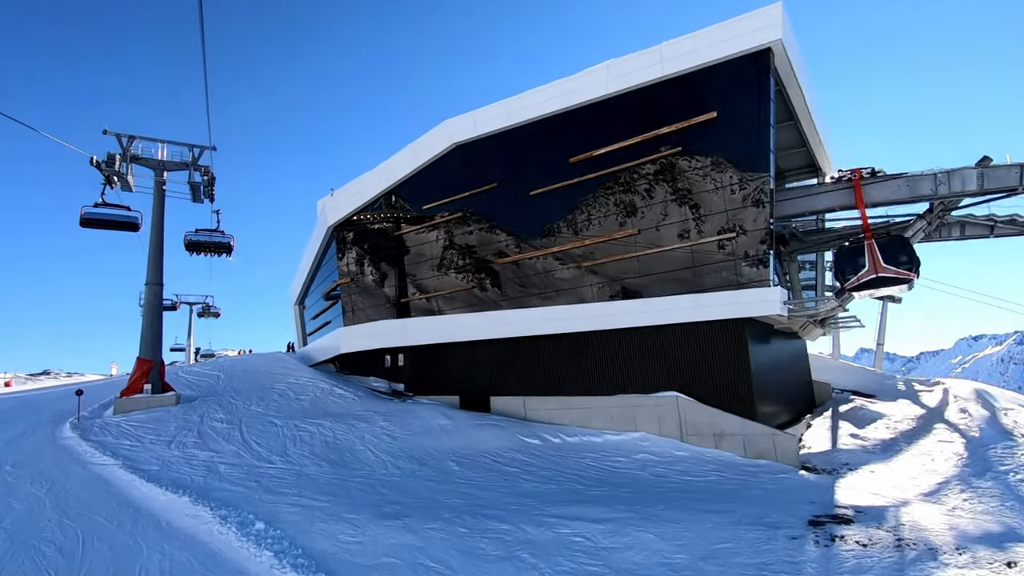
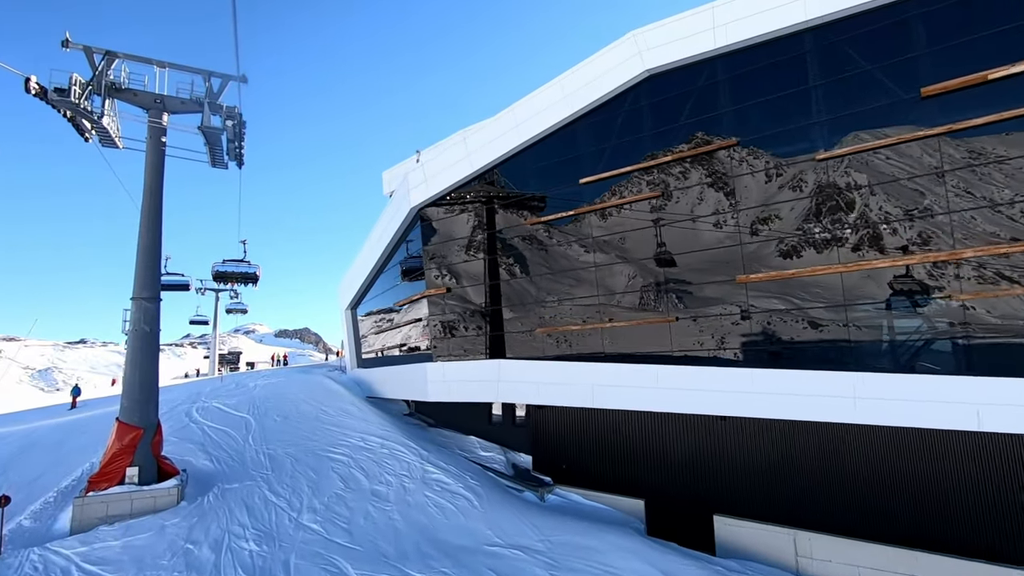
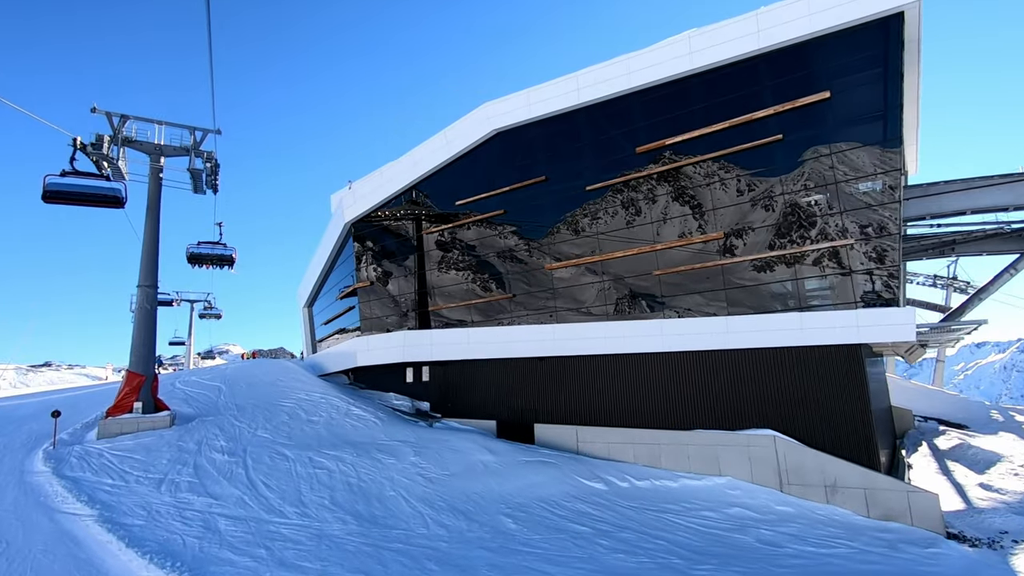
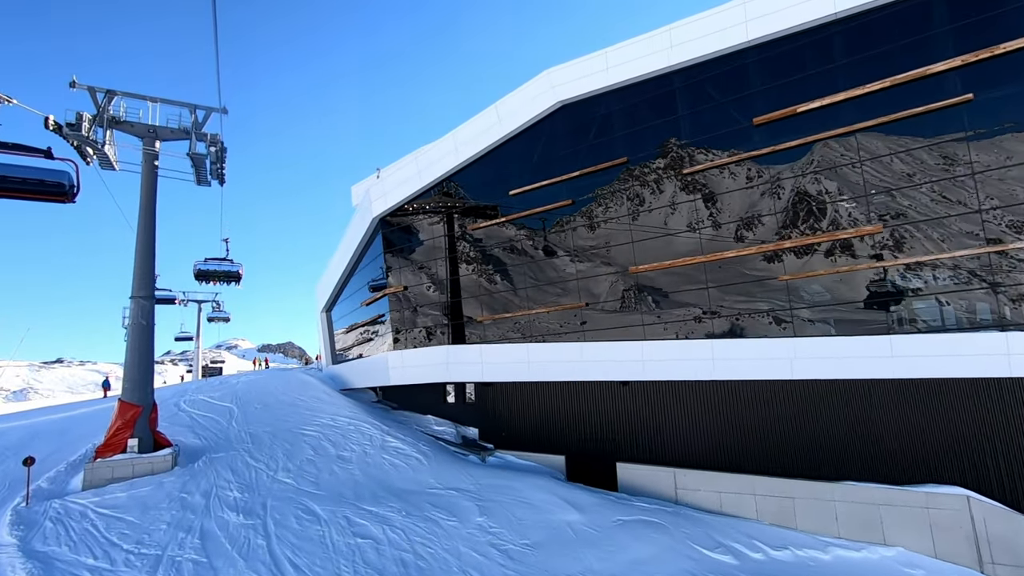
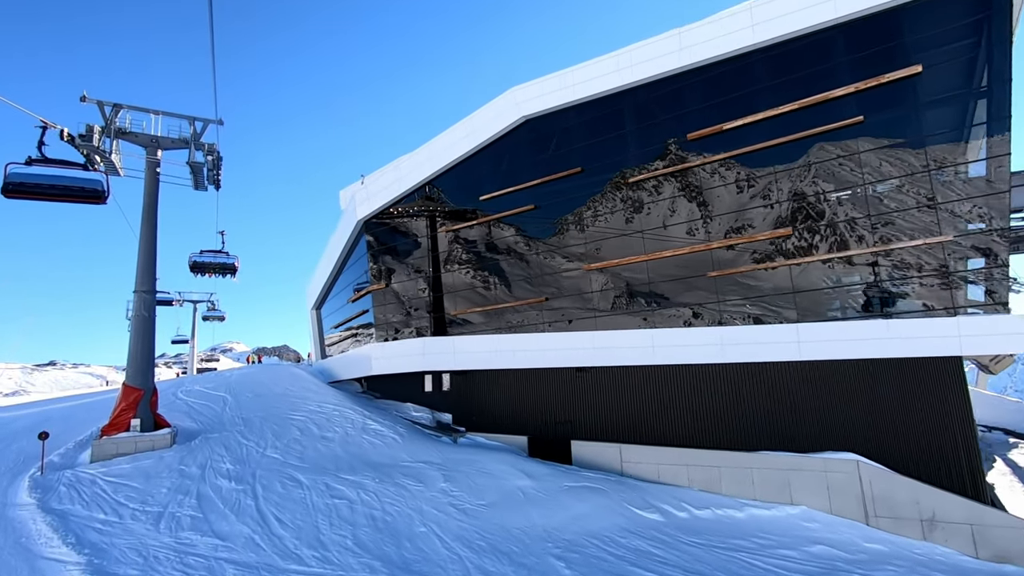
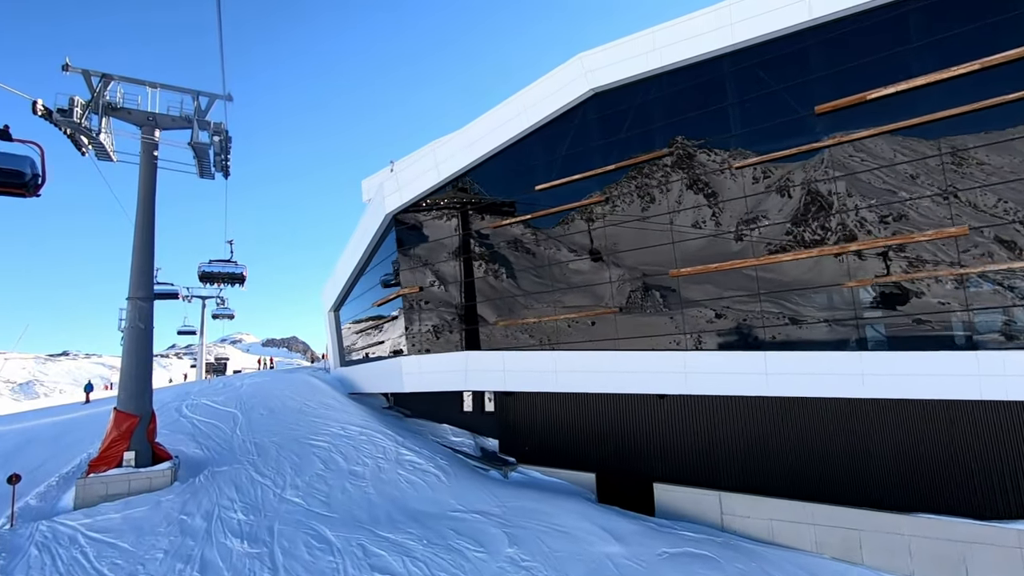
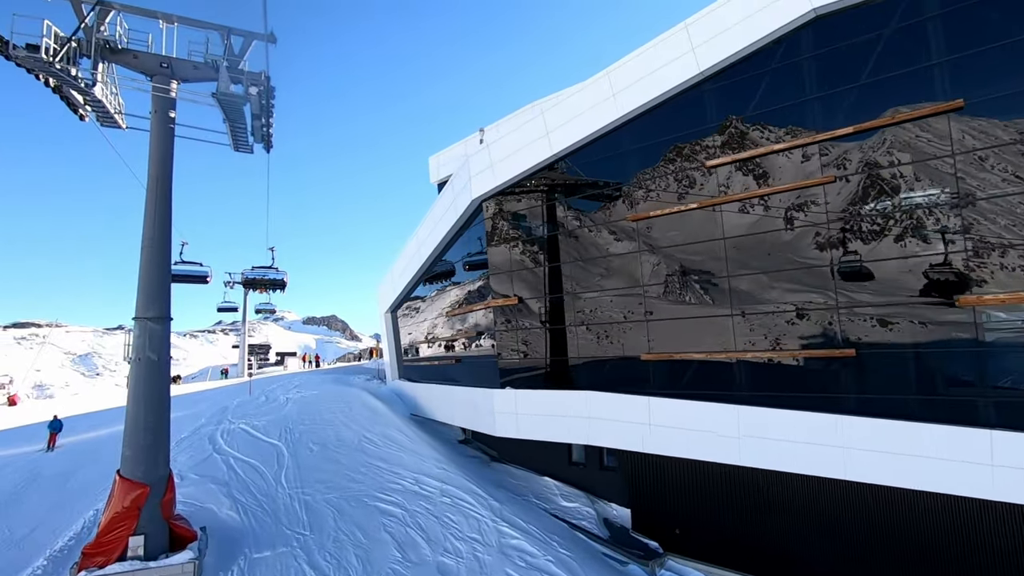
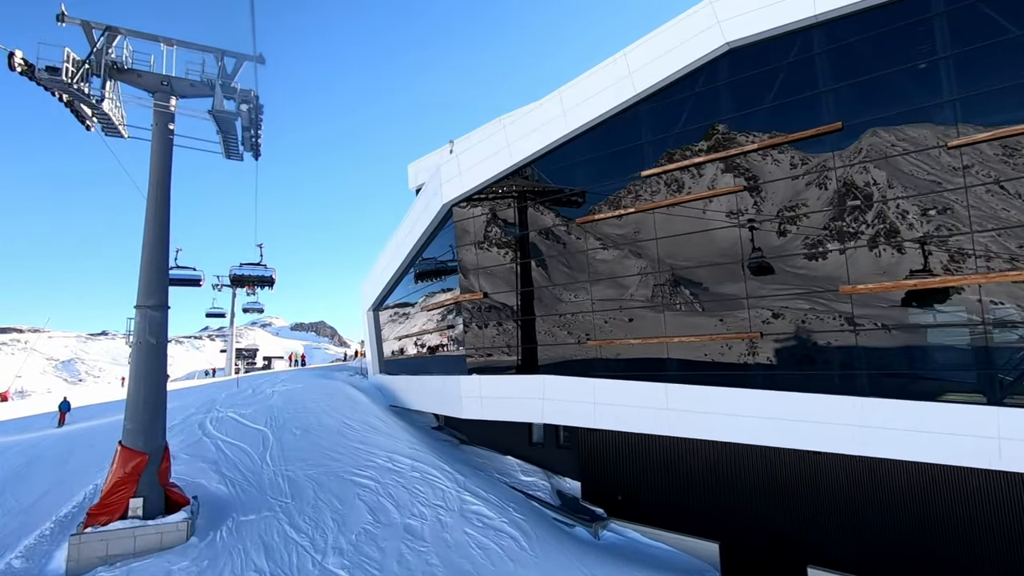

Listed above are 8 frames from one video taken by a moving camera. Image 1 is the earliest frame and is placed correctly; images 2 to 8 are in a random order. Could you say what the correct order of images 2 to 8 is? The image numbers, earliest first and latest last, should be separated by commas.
3, 5, 4, 6, 2, 8, 7
